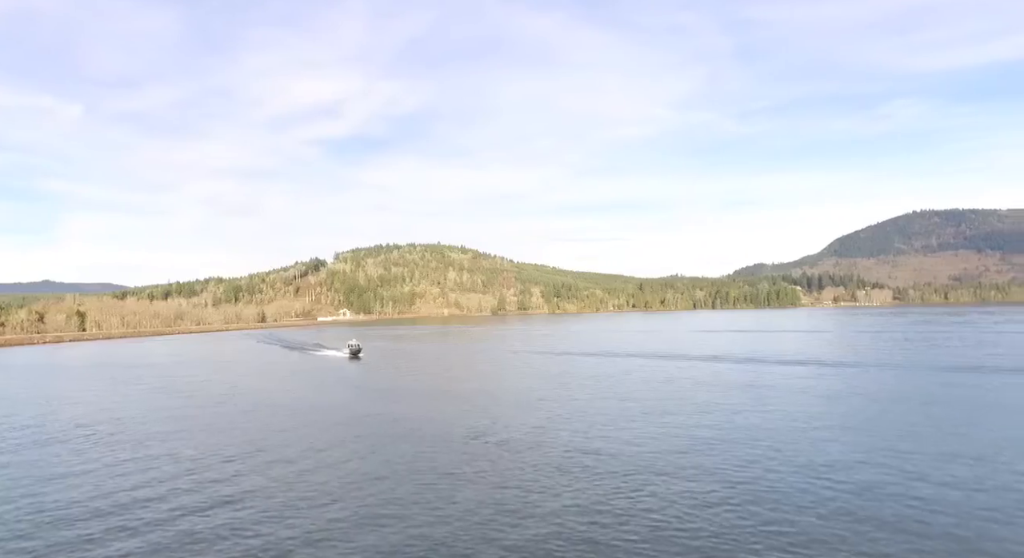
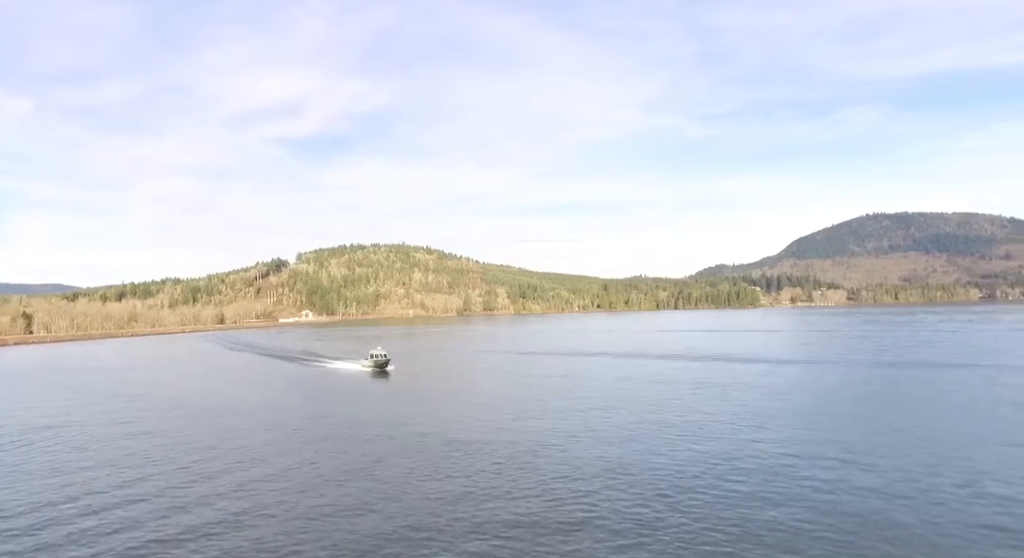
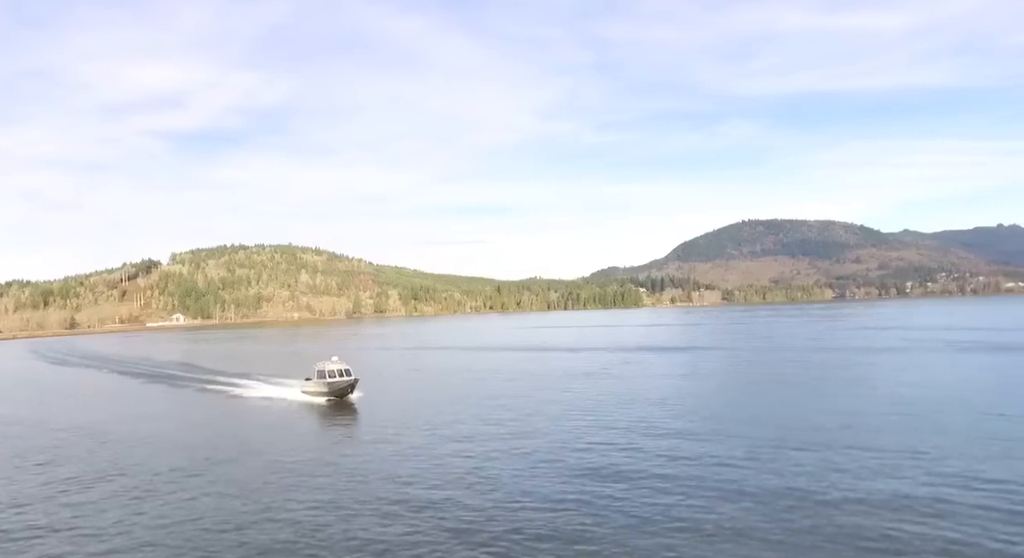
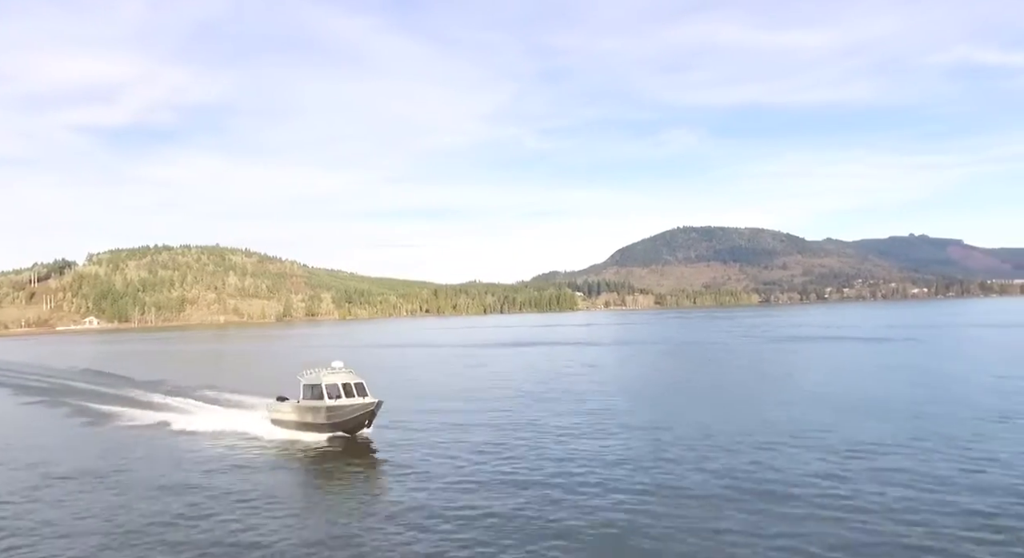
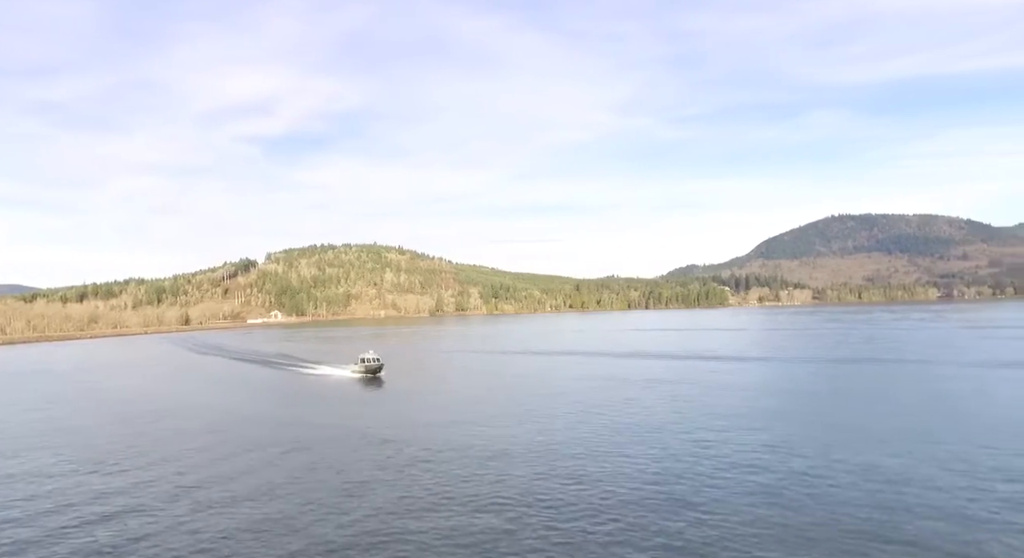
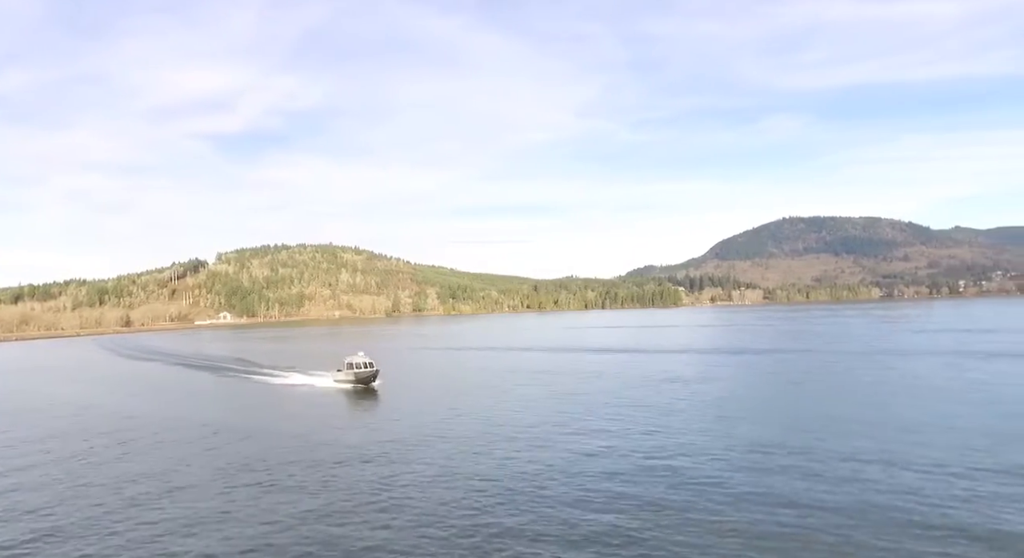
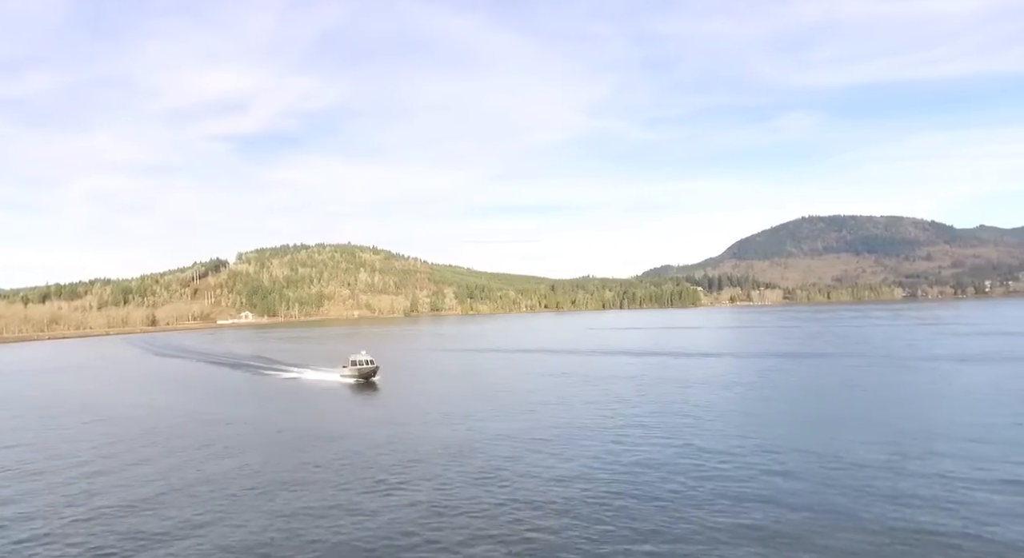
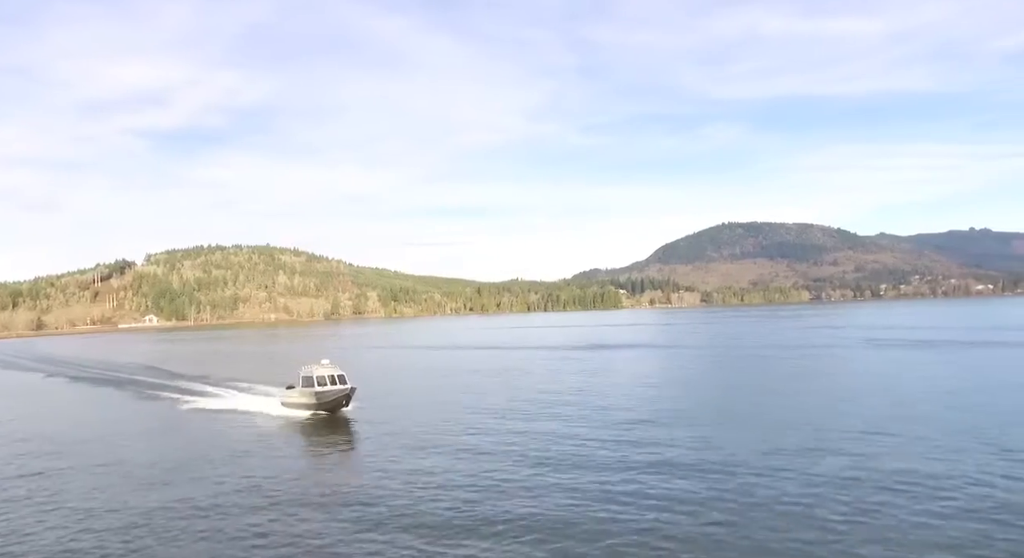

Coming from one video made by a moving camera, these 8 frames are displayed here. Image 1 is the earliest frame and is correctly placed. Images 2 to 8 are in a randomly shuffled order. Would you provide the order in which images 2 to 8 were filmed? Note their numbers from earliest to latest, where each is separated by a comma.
2, 5, 7, 6, 3, 8, 4
